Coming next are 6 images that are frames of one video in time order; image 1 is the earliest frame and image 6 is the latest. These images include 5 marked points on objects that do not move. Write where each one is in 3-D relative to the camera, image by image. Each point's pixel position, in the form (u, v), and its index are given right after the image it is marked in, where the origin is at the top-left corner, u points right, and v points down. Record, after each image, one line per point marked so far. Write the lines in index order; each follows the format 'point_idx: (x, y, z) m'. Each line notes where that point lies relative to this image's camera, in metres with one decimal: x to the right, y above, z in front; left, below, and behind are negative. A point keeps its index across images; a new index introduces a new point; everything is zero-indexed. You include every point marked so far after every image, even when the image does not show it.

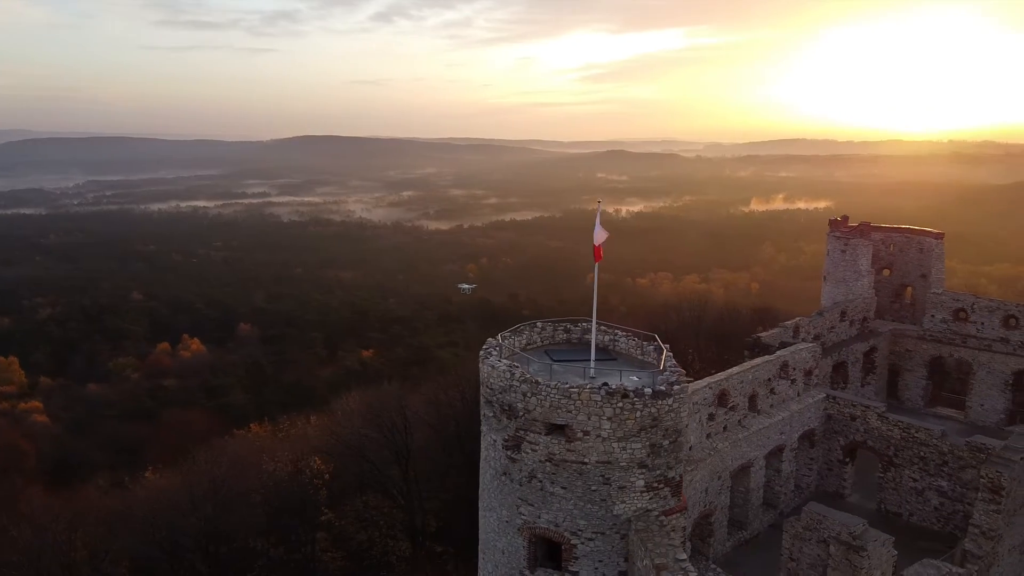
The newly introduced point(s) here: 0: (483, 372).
0: (-0.3, -0.8, +7.8) m
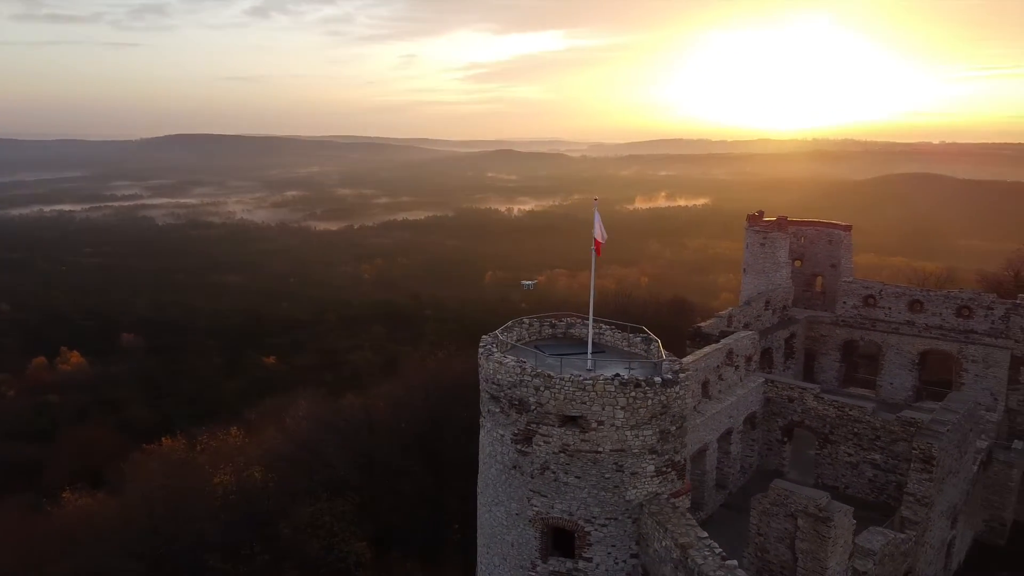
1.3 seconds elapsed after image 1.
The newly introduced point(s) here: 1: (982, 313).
0: (-0.2, -0.8, +7.9) m
1: (+9.7, -0.5, +16.4) m
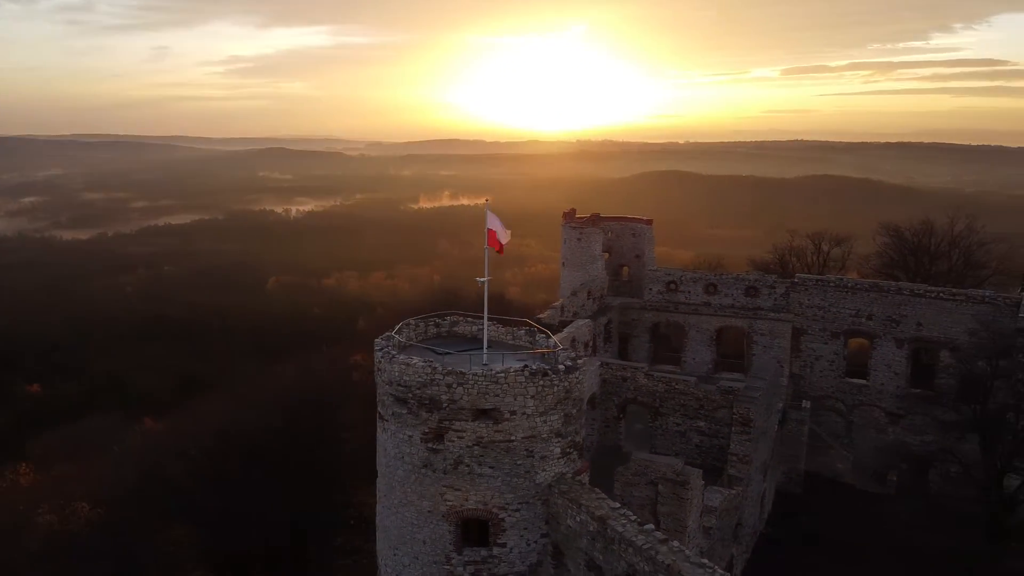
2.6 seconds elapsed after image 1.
0: (-1.2, -0.8, +7.9) m
1: (+6.0, -0.1, +18.8) m
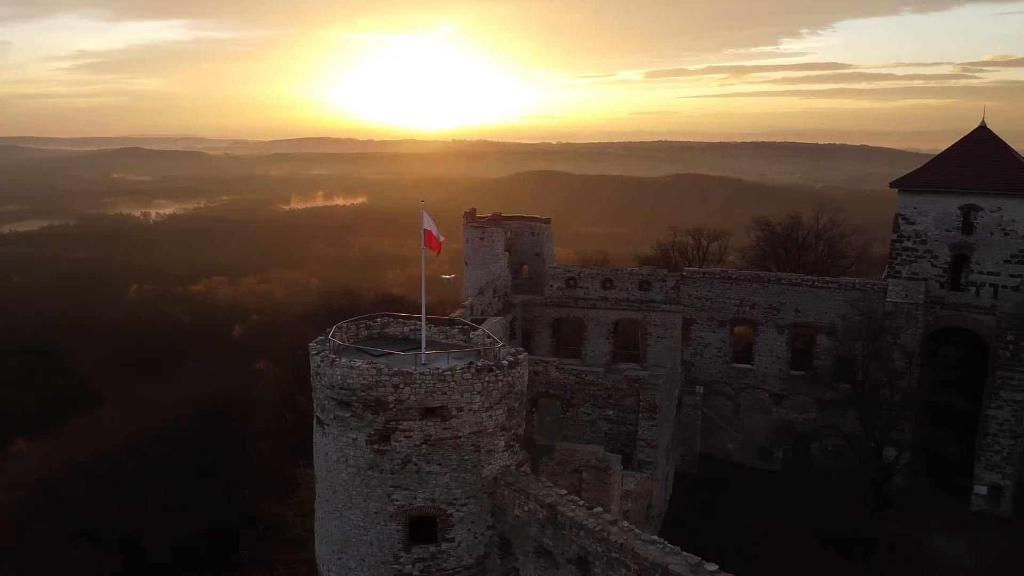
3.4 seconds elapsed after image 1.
0: (-1.8, -0.9, +7.9) m
1: (+3.7, +0.1, +19.8) m
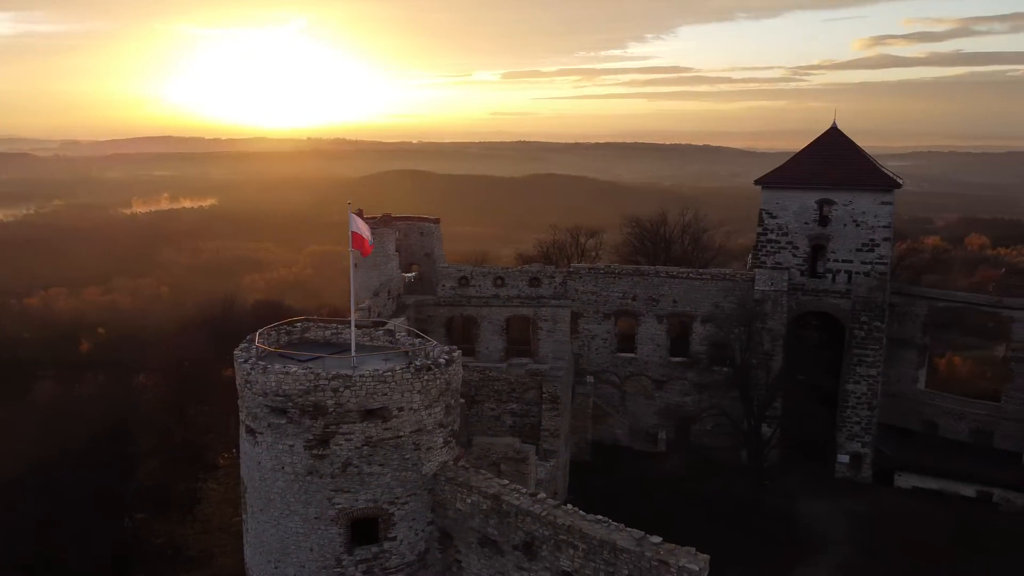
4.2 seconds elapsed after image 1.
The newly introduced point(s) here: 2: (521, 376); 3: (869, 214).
0: (-2.4, -0.9, +7.8) m
1: (+0.9, +0.2, +20.4) m
2: (+0.2, -1.7, +15.2) m
3: (+8.6, +1.8, +19.1) m
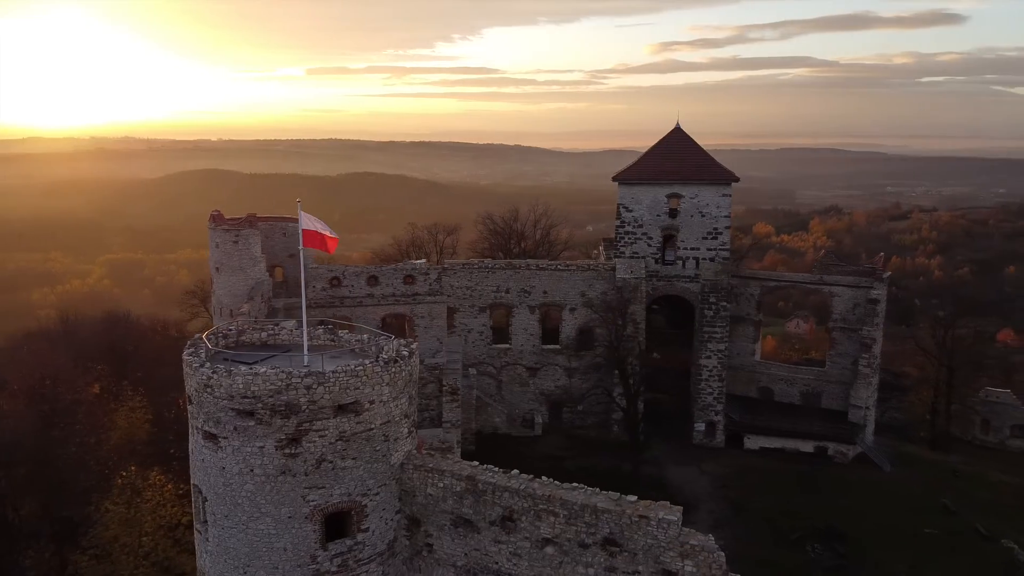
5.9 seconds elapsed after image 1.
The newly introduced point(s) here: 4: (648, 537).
0: (-2.7, -0.9, +7.6) m
1: (-2.4, +0.3, +20.7) m
2: (-1.8, -1.7, +15.5) m
3: (+5.3, +2.2, +21.1) m
4: (+1.2, -2.3, +7.2) m
